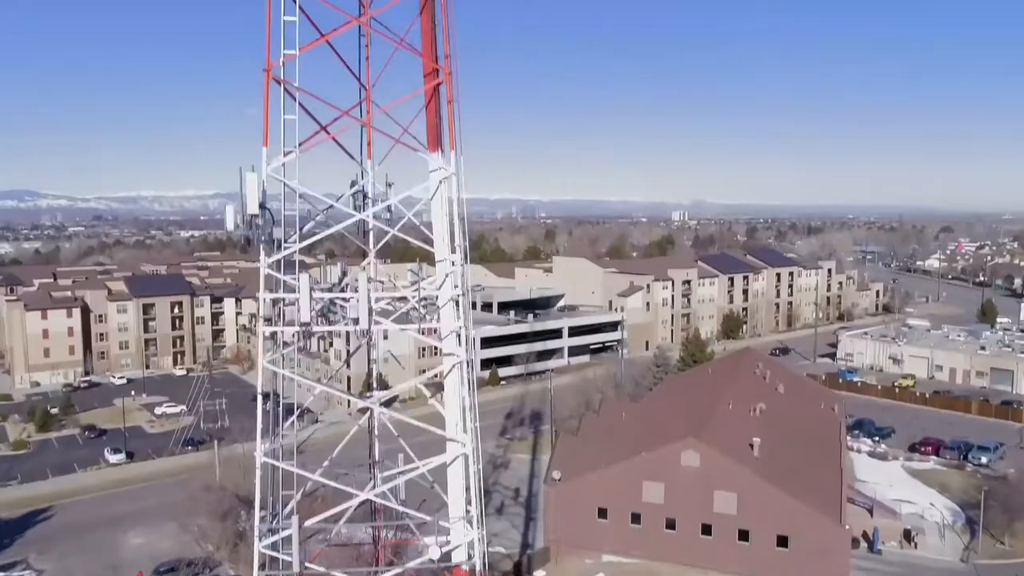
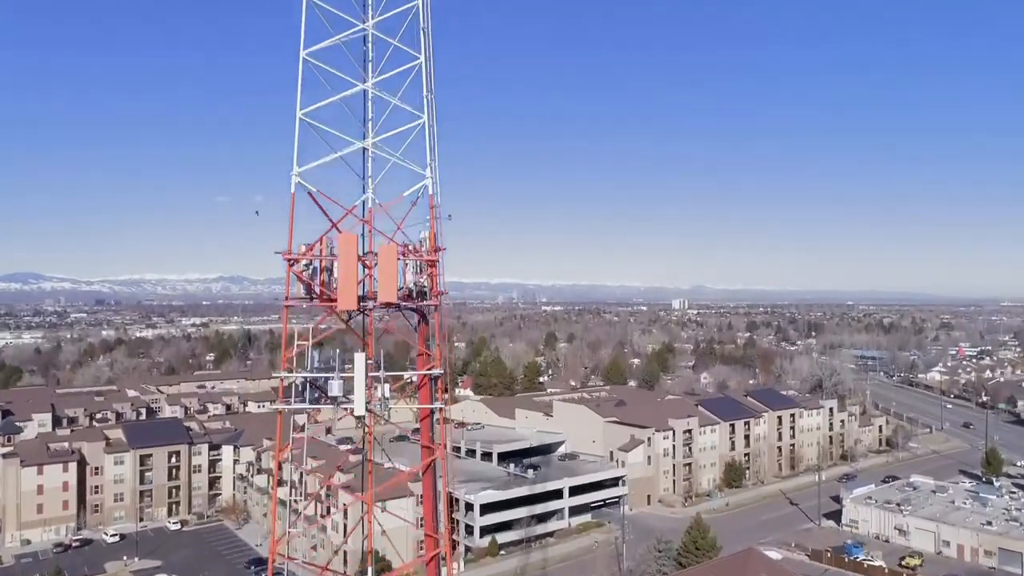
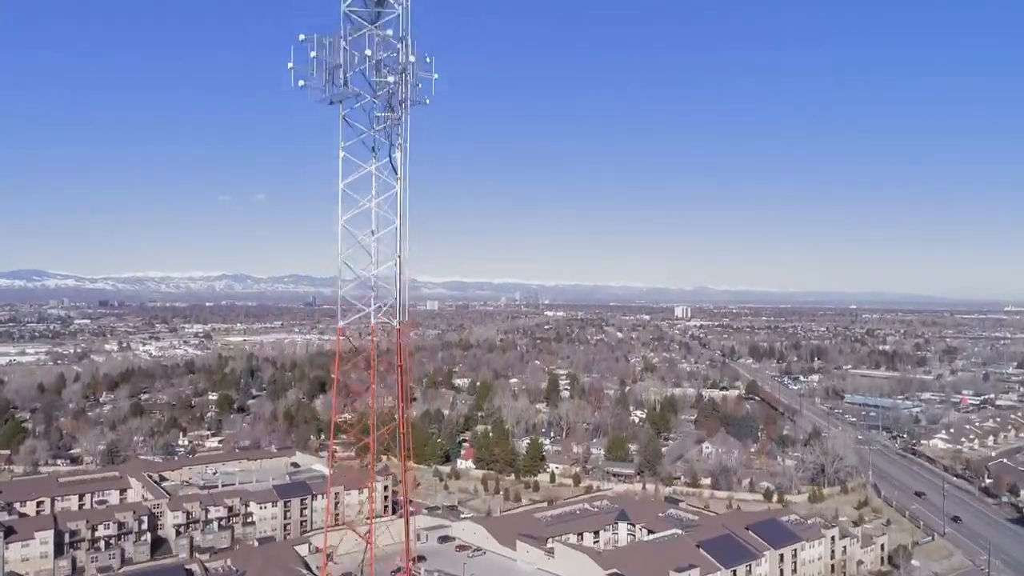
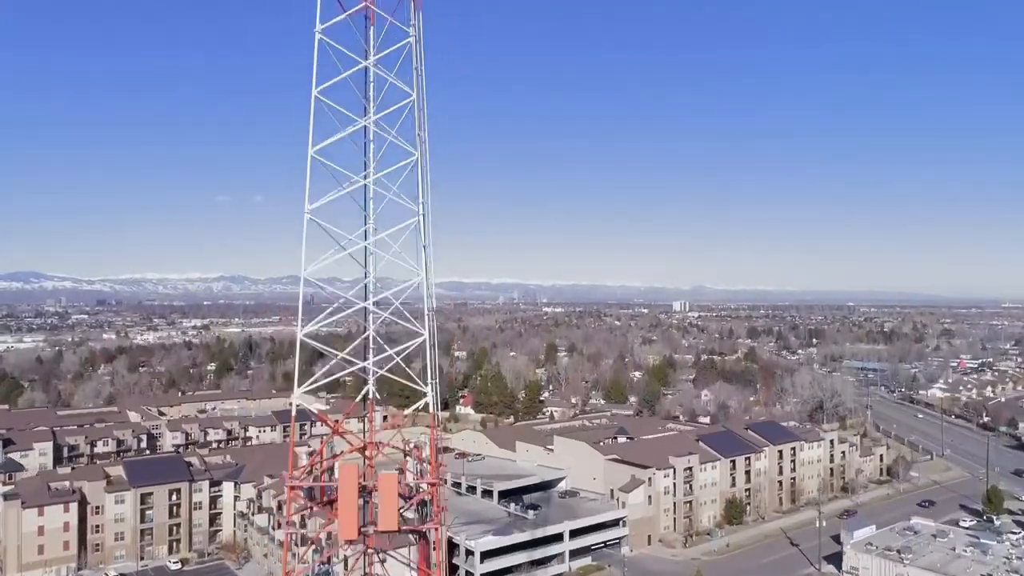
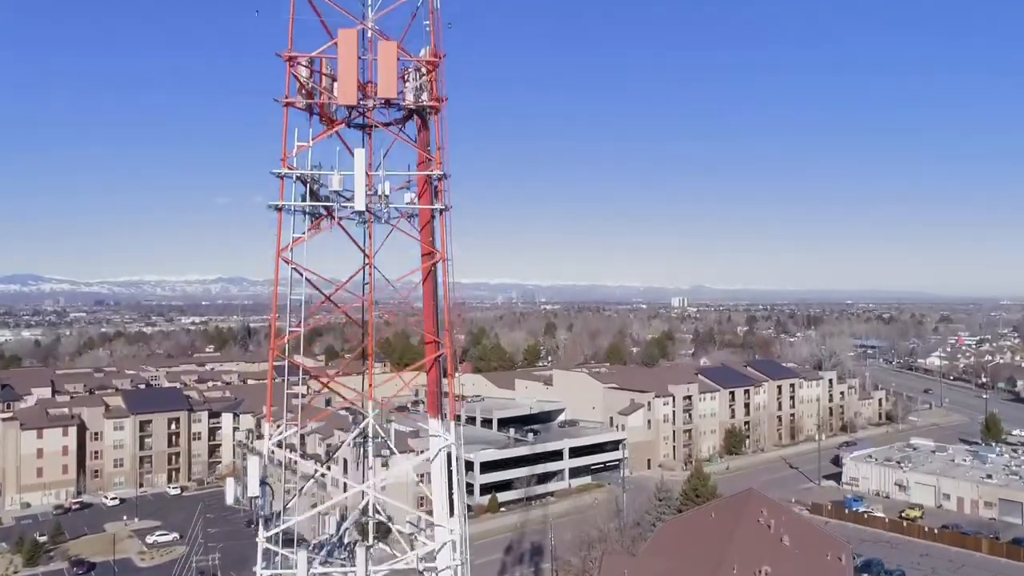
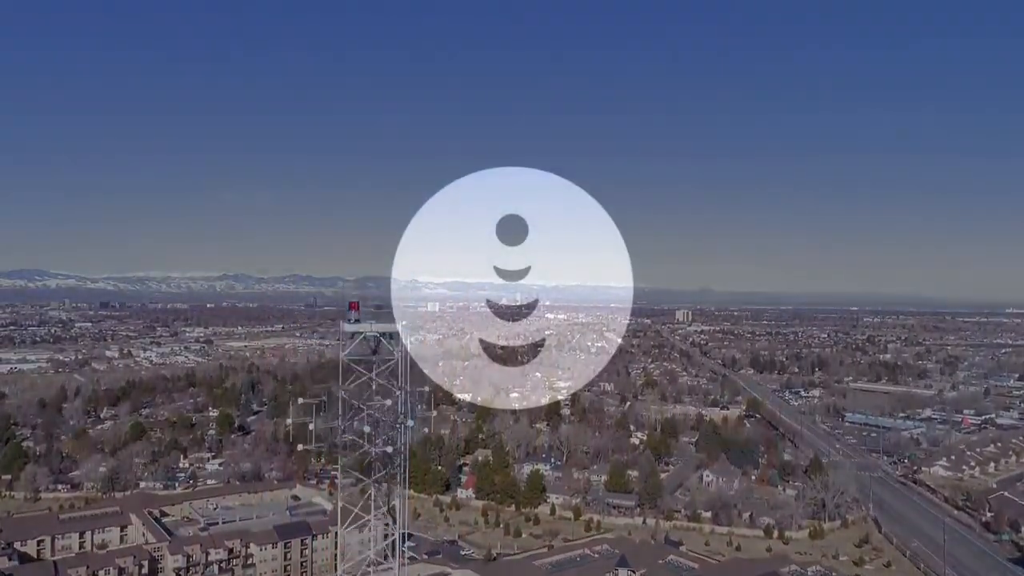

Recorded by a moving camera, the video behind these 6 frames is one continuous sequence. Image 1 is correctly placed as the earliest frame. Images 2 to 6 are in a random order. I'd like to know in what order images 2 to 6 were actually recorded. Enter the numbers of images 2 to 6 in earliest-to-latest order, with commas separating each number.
5, 2, 4, 3, 6
